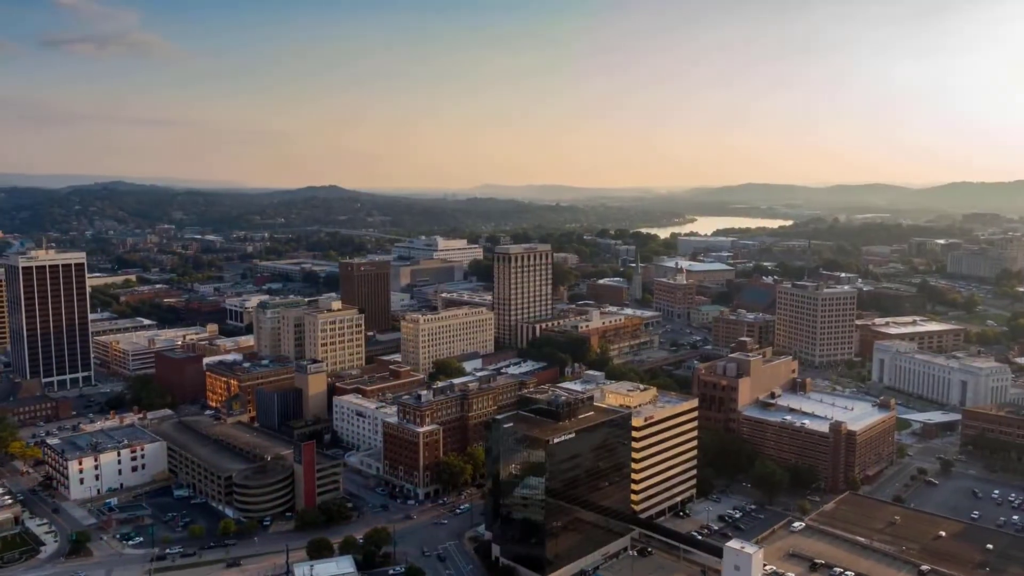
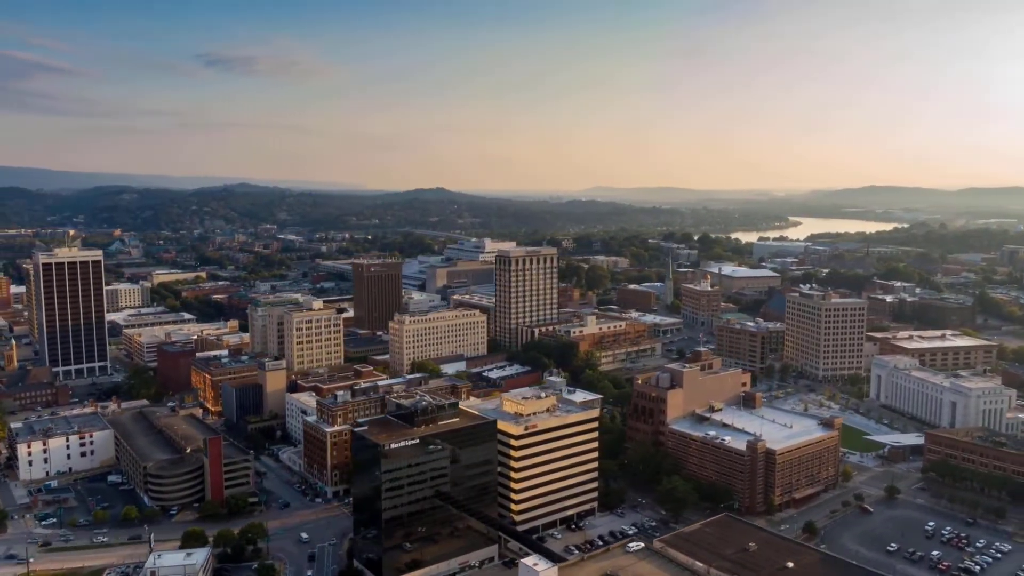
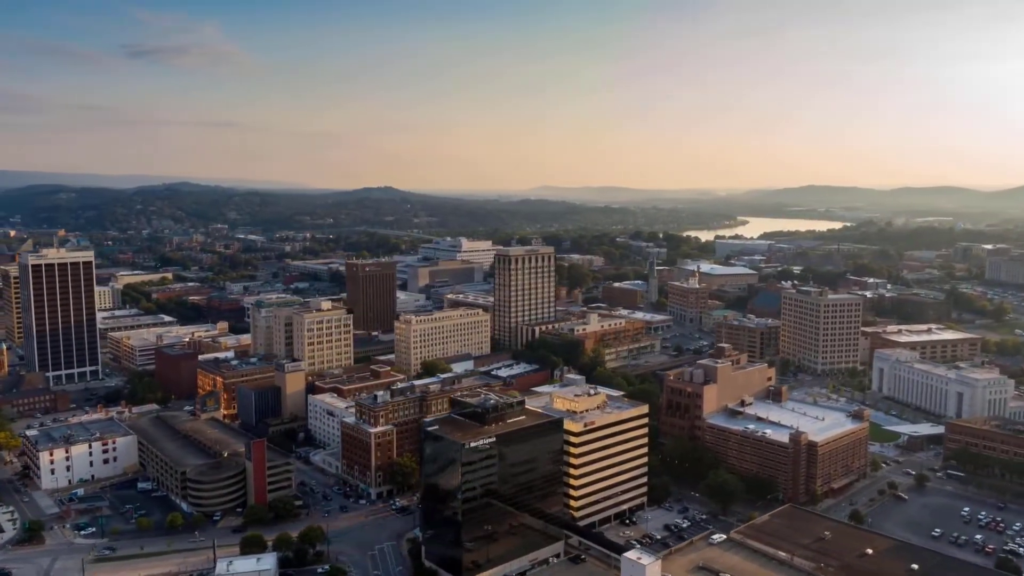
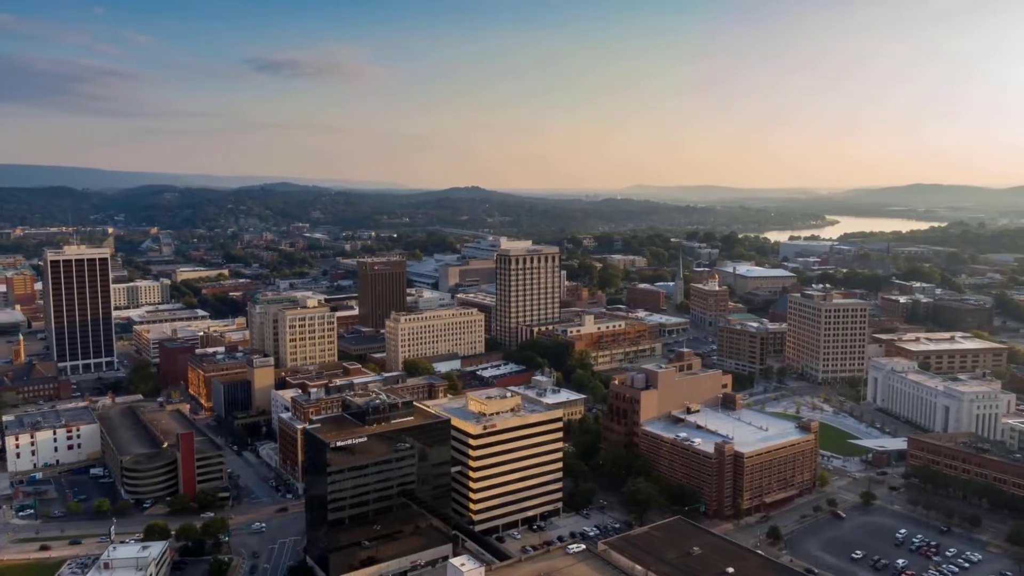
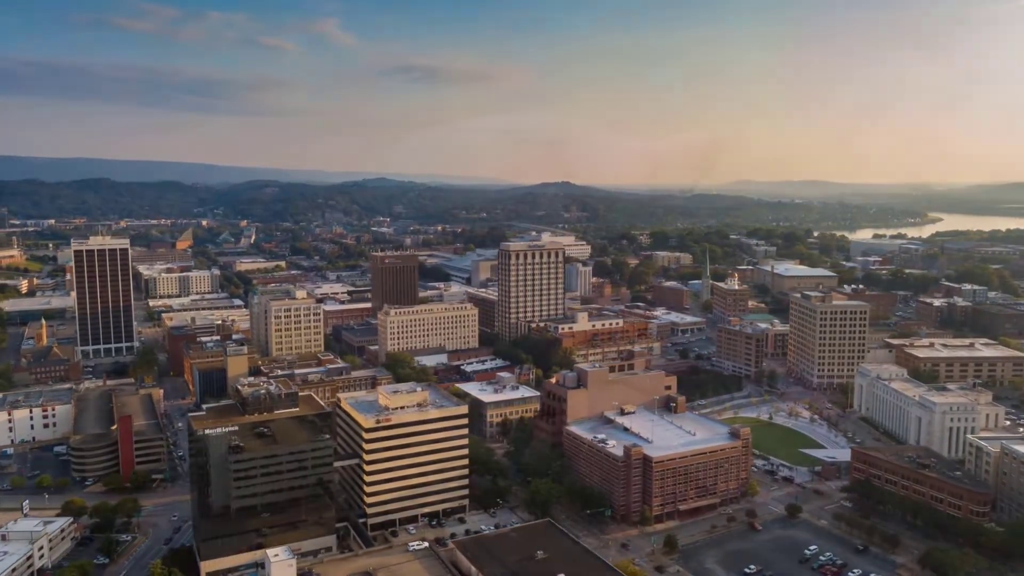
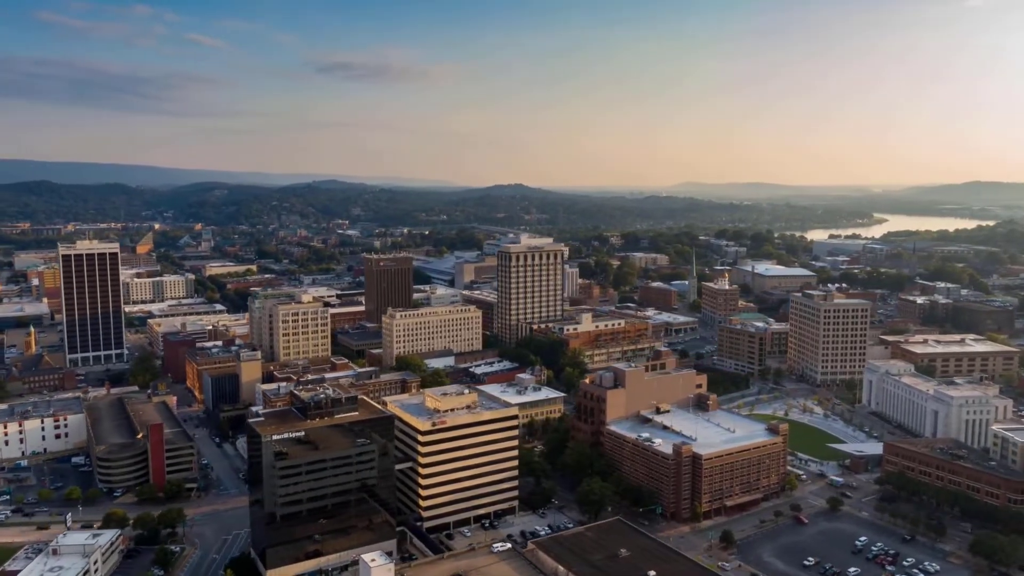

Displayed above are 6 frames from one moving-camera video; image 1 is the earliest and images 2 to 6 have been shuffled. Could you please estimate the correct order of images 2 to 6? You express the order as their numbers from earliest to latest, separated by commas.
3, 2, 4, 6, 5
